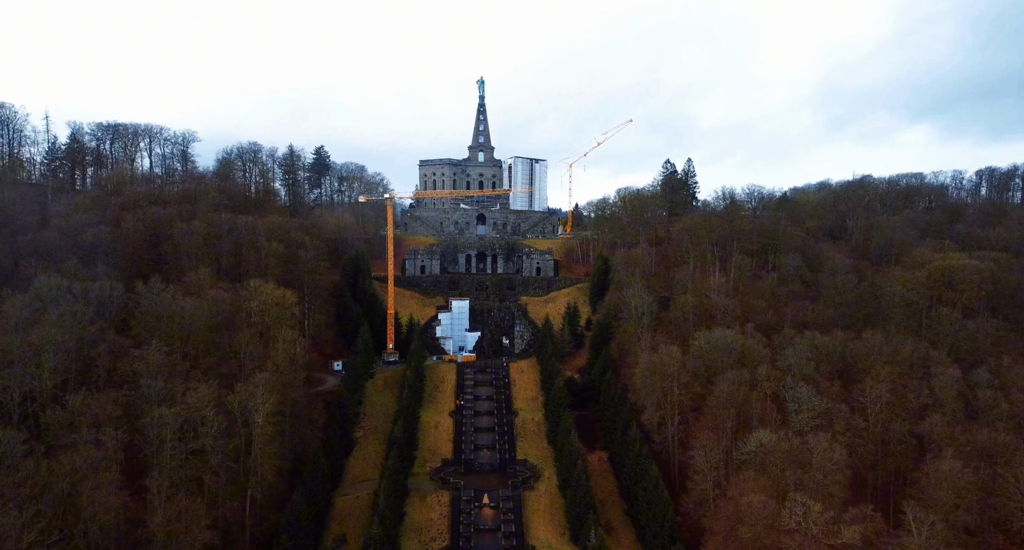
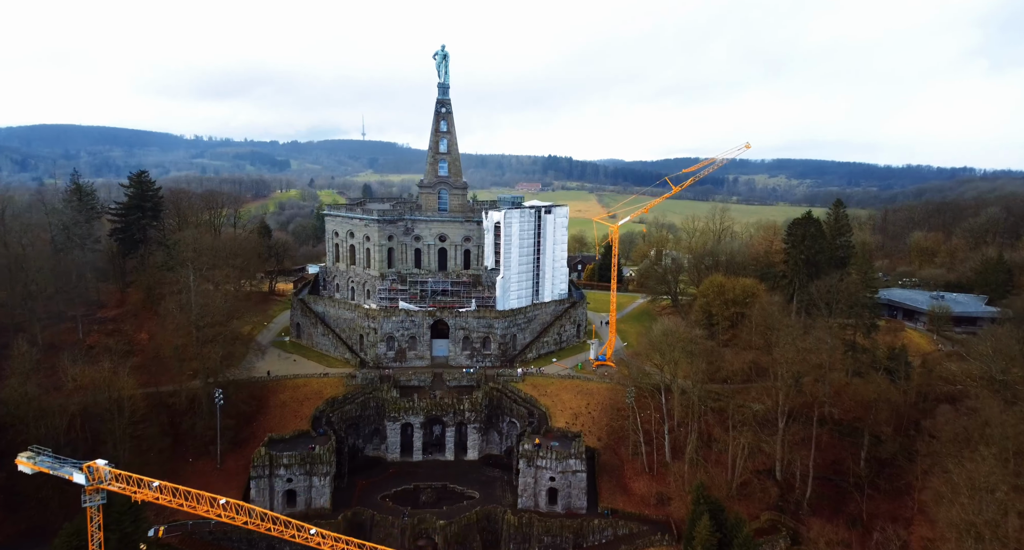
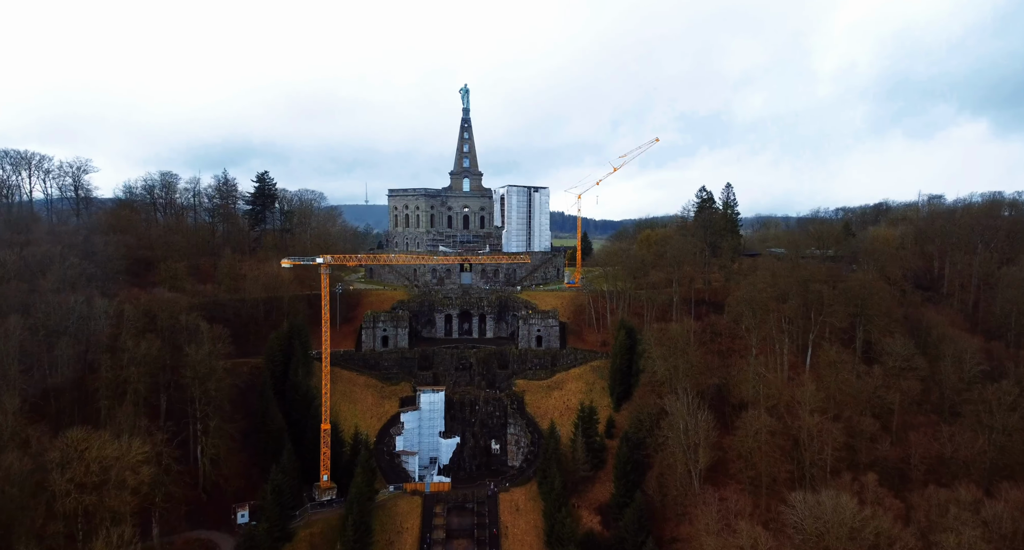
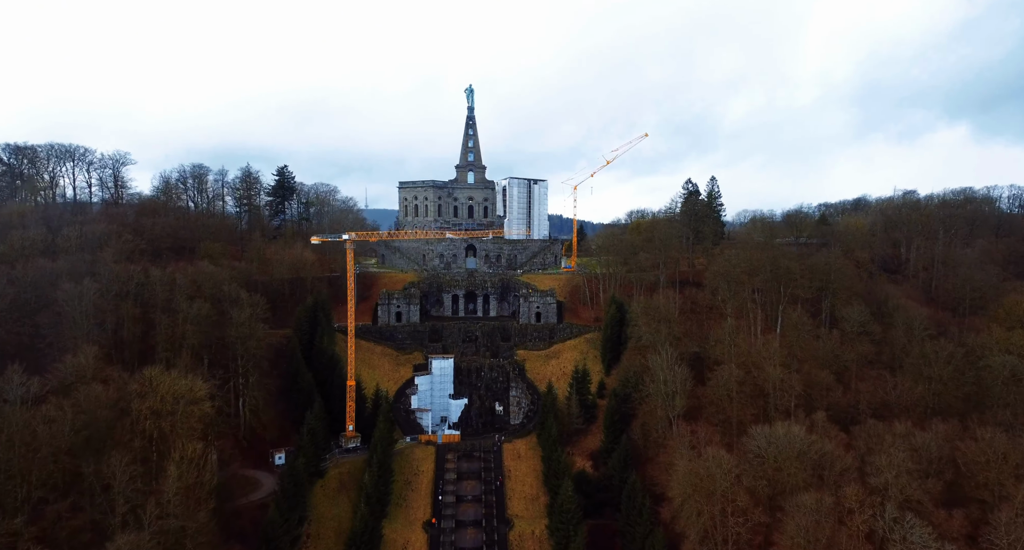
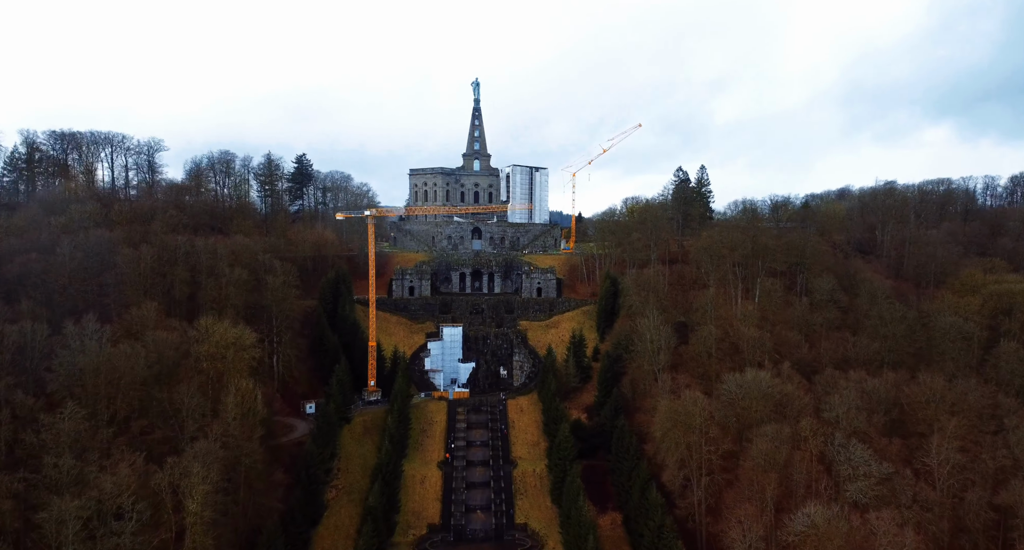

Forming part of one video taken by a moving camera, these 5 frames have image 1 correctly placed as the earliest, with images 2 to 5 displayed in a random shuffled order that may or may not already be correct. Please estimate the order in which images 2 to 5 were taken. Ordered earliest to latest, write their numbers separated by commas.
5, 4, 3, 2
